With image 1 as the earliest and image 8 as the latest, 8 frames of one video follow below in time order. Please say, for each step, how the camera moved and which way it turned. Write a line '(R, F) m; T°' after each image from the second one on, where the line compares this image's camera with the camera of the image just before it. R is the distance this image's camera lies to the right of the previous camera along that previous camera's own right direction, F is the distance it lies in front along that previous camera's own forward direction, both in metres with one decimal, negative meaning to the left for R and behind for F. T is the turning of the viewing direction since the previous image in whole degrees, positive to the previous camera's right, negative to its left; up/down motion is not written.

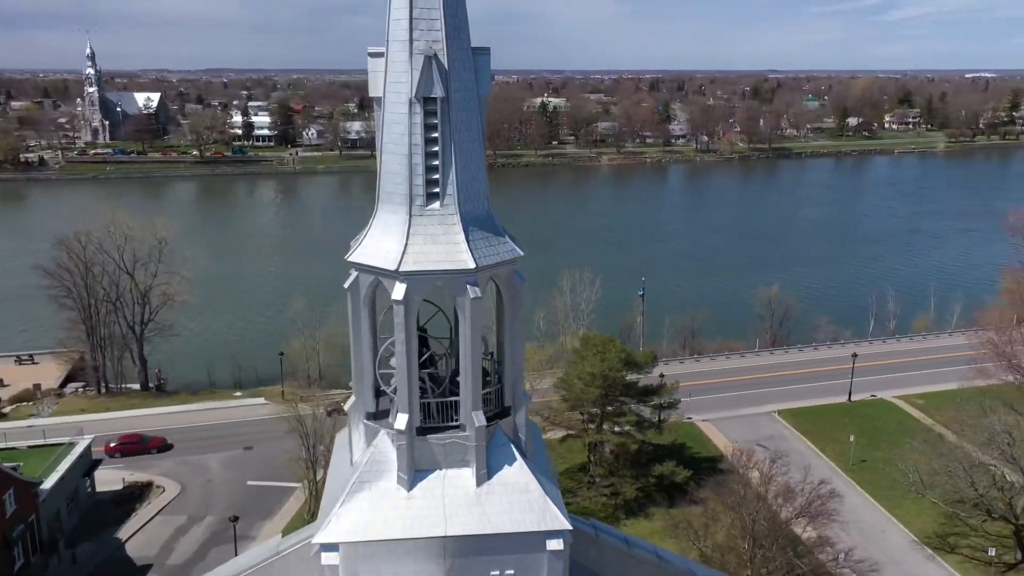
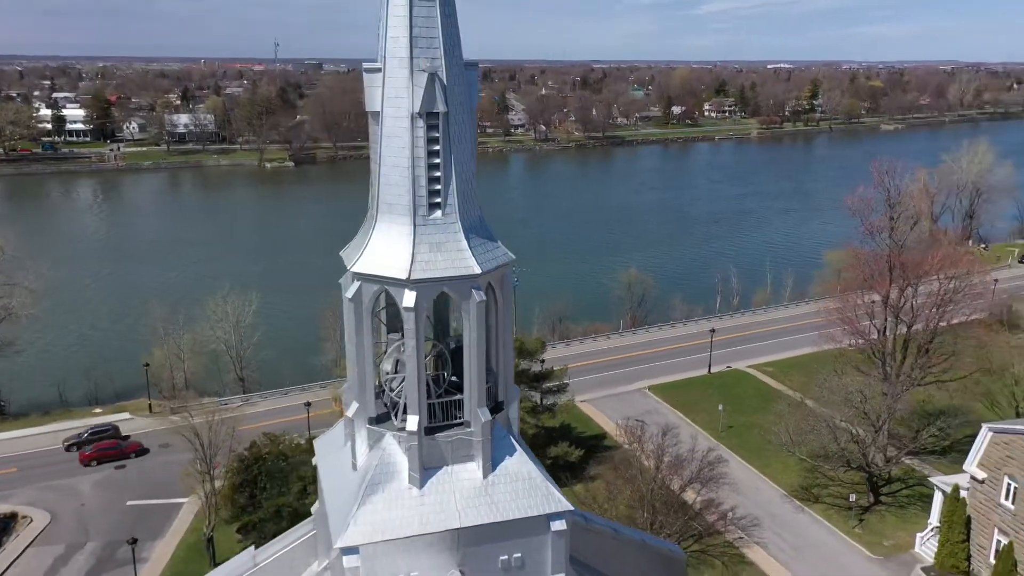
(-1.5, -0.4) m; +11°
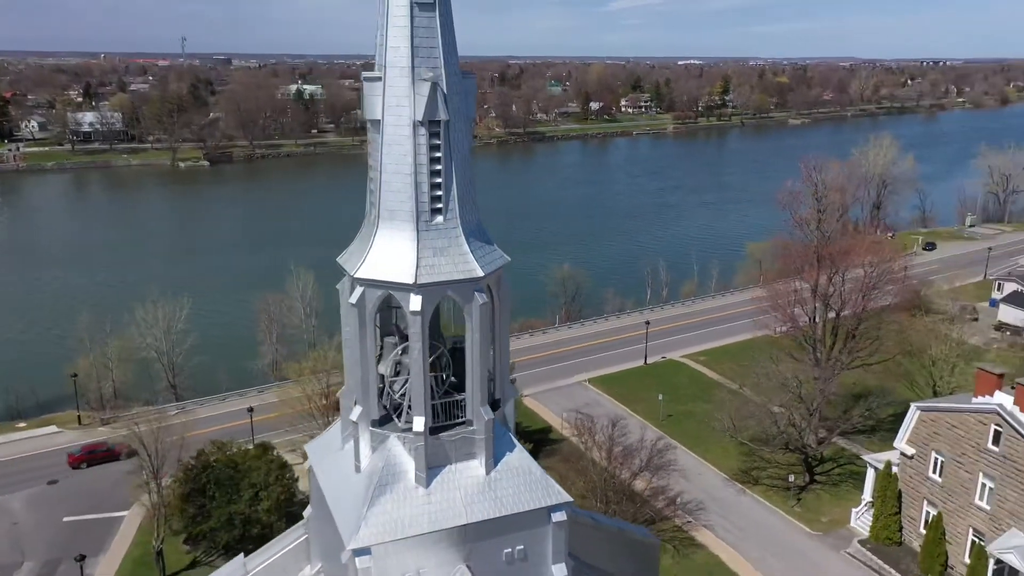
(-0.8, -0.2) m; +6°
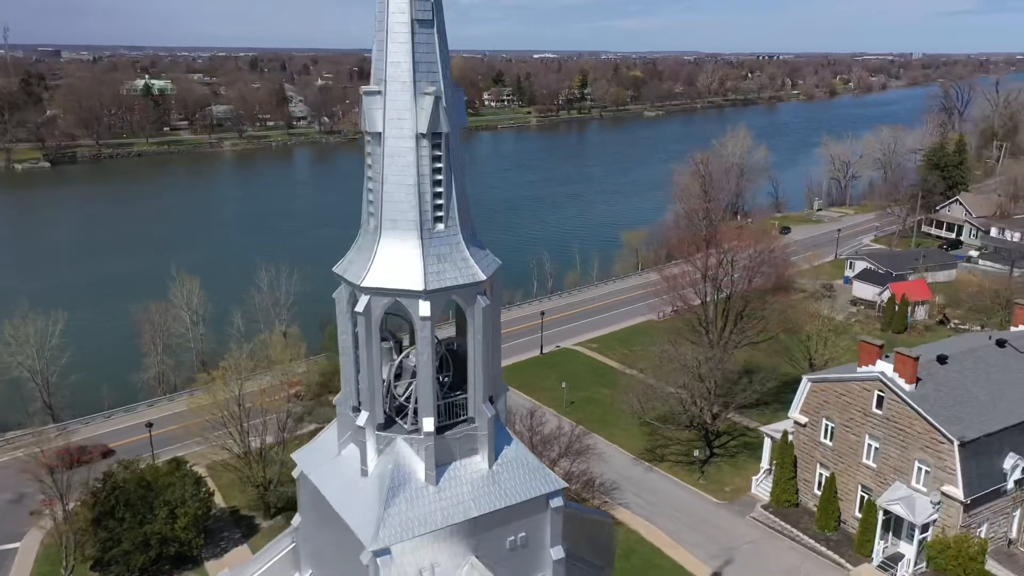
(-1.4, -0.3) m; +9°
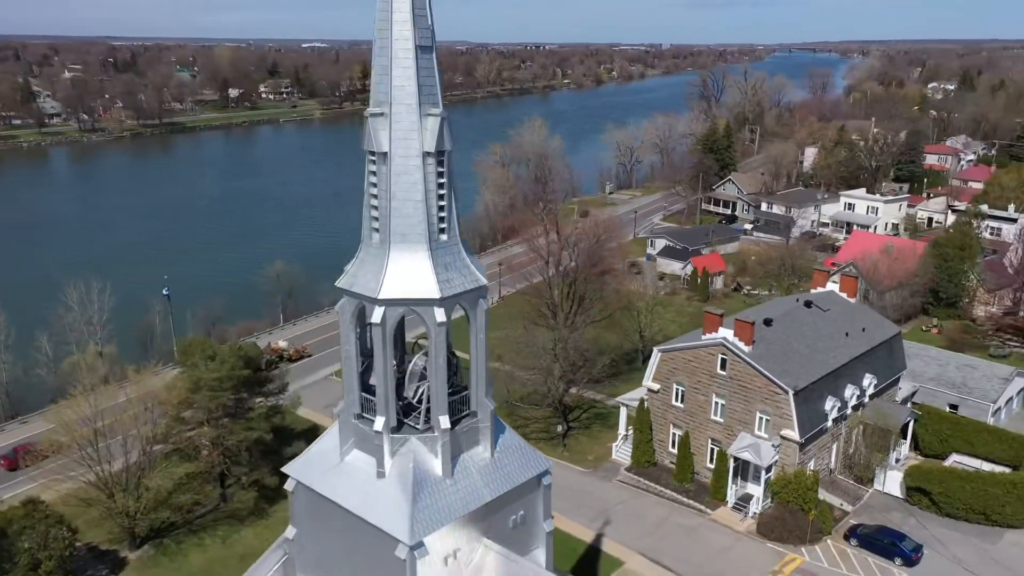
(-2.3, -0.5) m; +15°
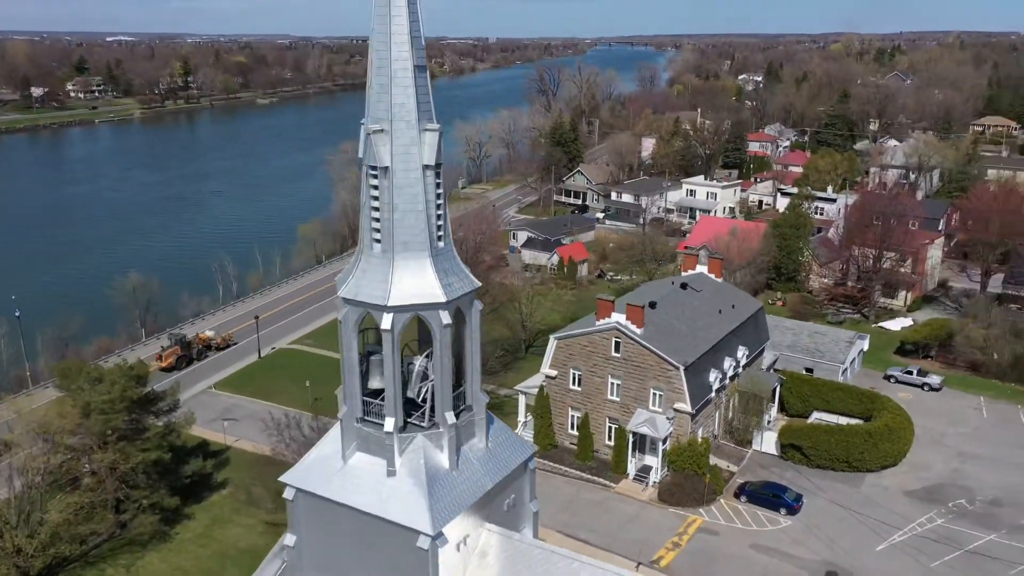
(-1.8, -0.5) m; +11°
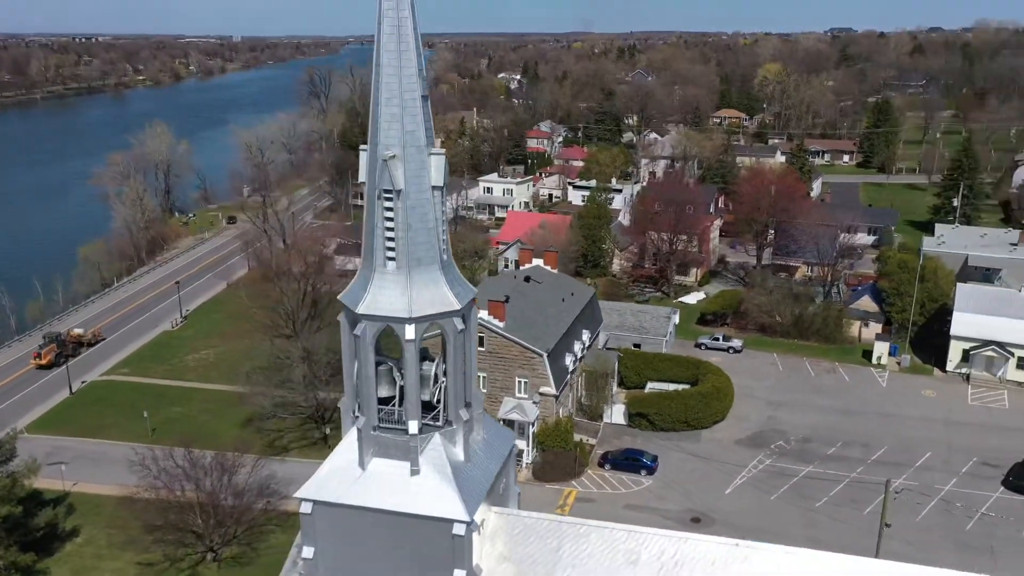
(-2.8, -0.7) m; +16°
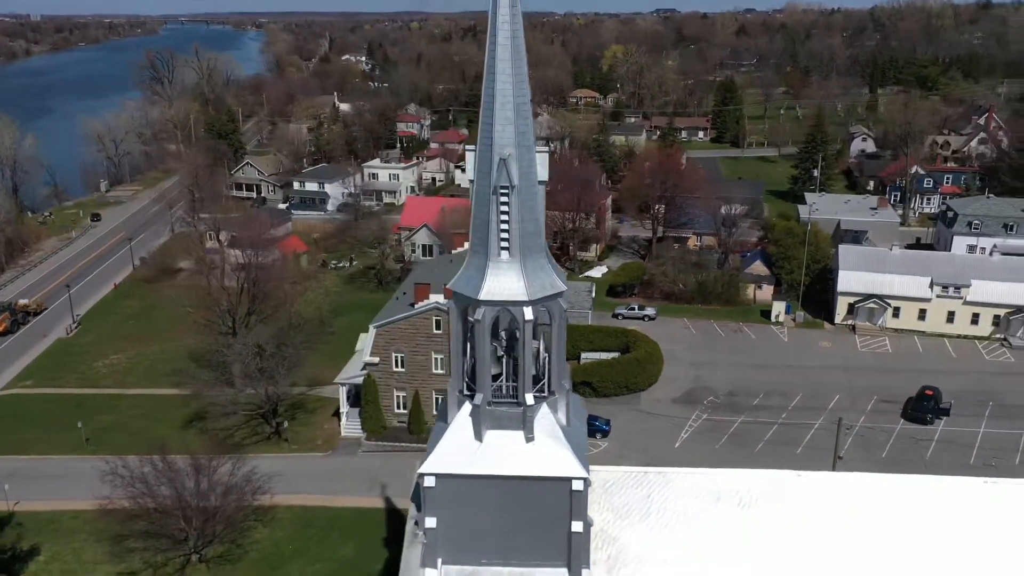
(-3.4, -0.8) m; +11°
